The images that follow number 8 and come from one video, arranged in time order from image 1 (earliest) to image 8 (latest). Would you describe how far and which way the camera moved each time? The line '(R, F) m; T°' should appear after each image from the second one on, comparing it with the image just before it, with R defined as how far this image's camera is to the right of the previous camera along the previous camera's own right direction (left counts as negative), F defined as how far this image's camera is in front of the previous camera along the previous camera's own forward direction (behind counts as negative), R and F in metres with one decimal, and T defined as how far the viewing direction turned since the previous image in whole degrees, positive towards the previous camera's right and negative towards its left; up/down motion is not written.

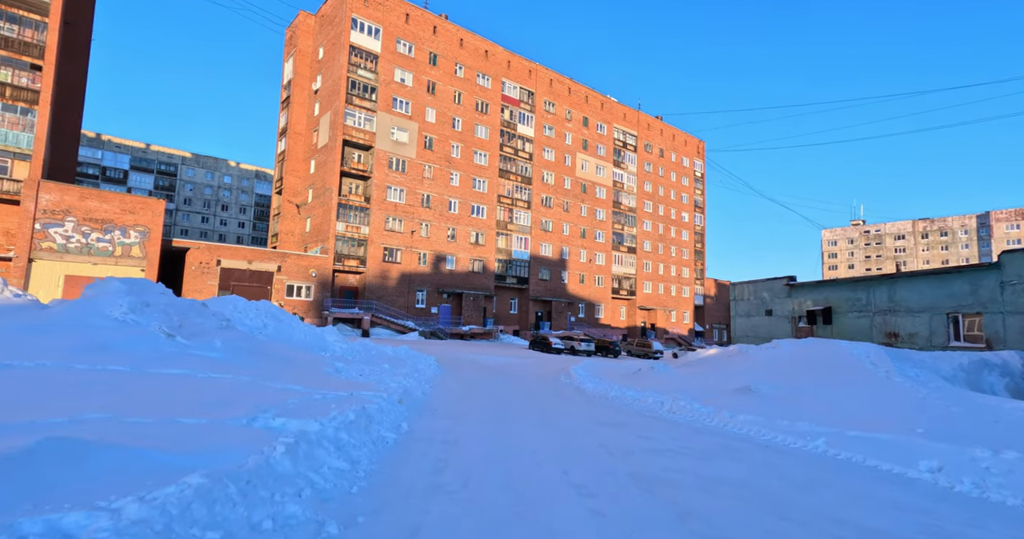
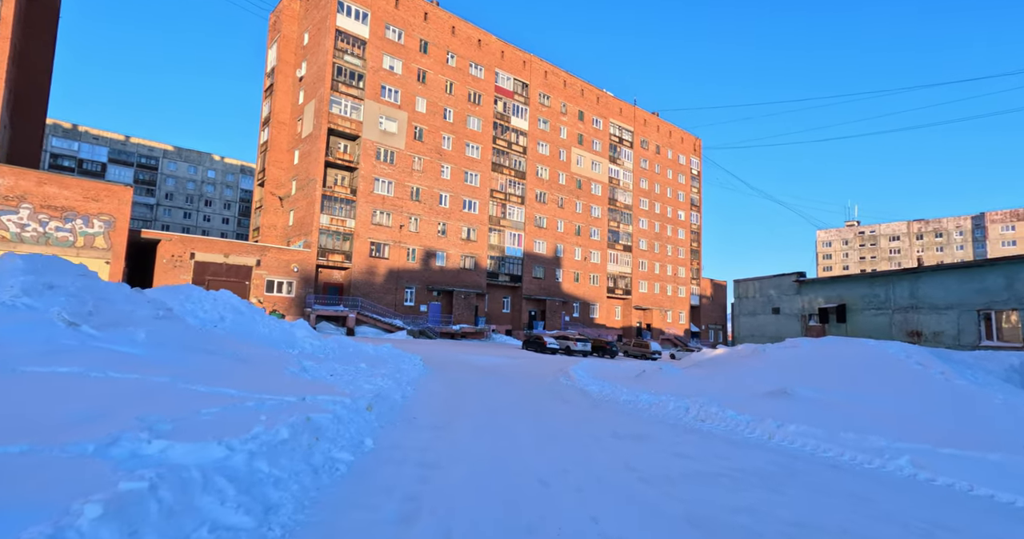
(-0.1, +1.9) m; +1°
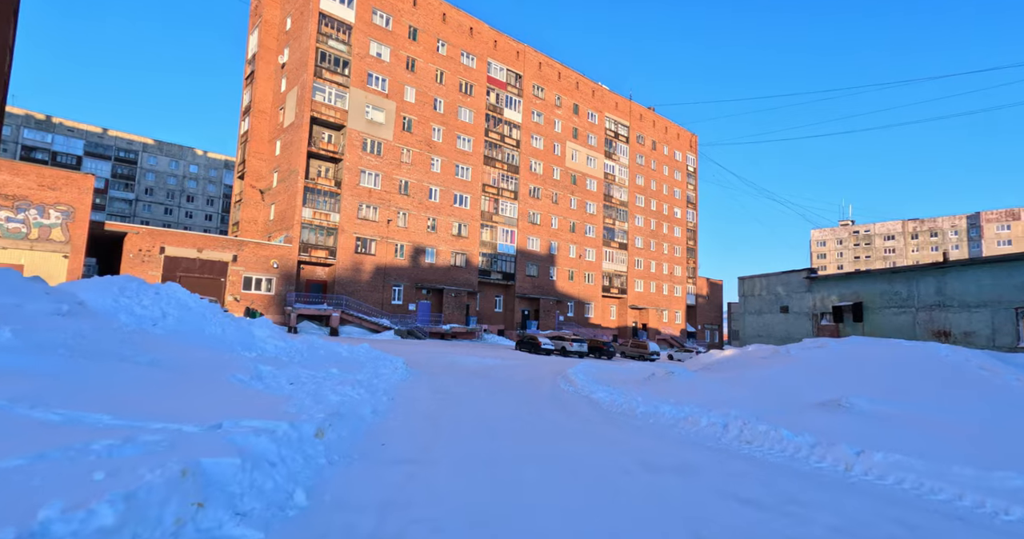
(-0.1, +1.9) m; +1°
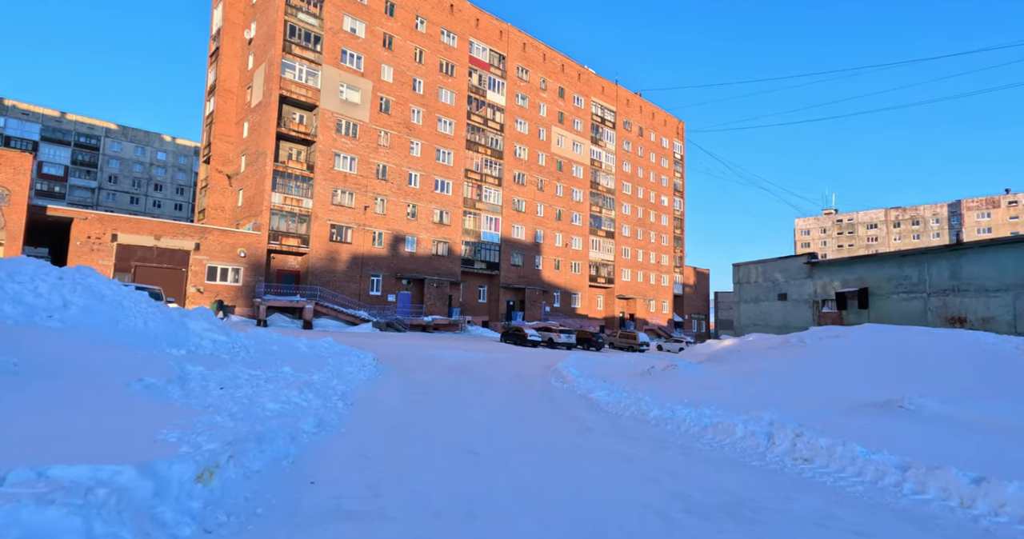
(0.0, +1.9) m; +2°
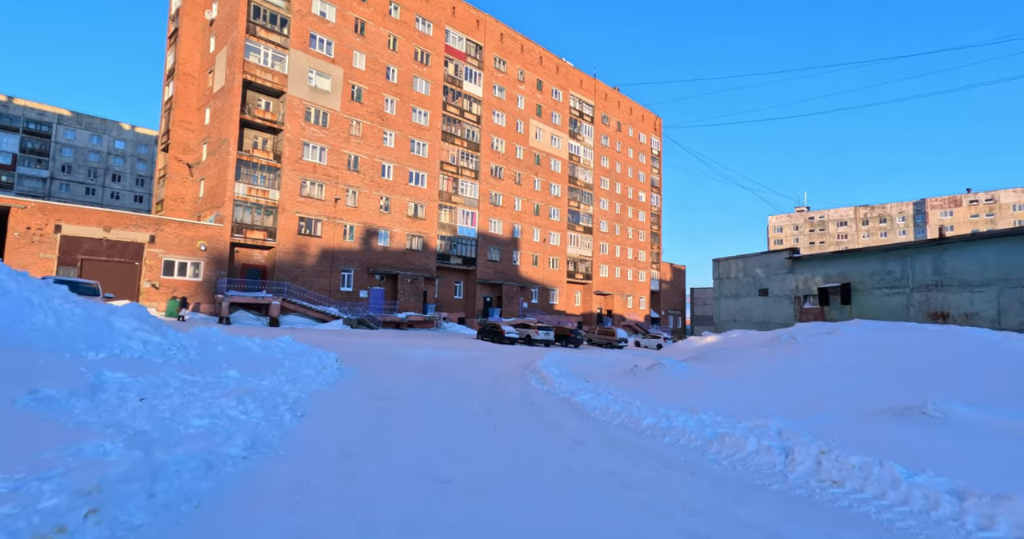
(0.0, +1.0) m; +2°
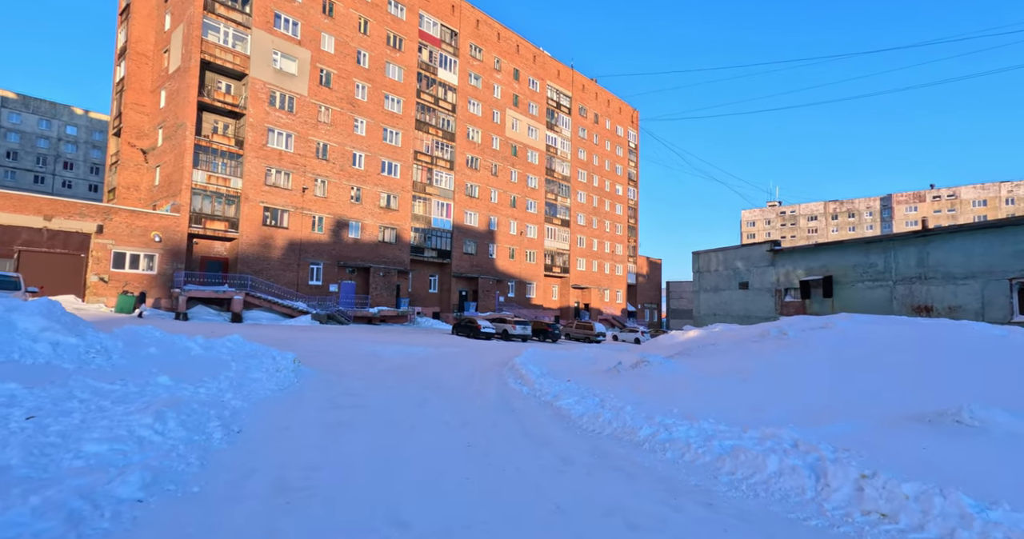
(0.0, +1.1) m; +3°
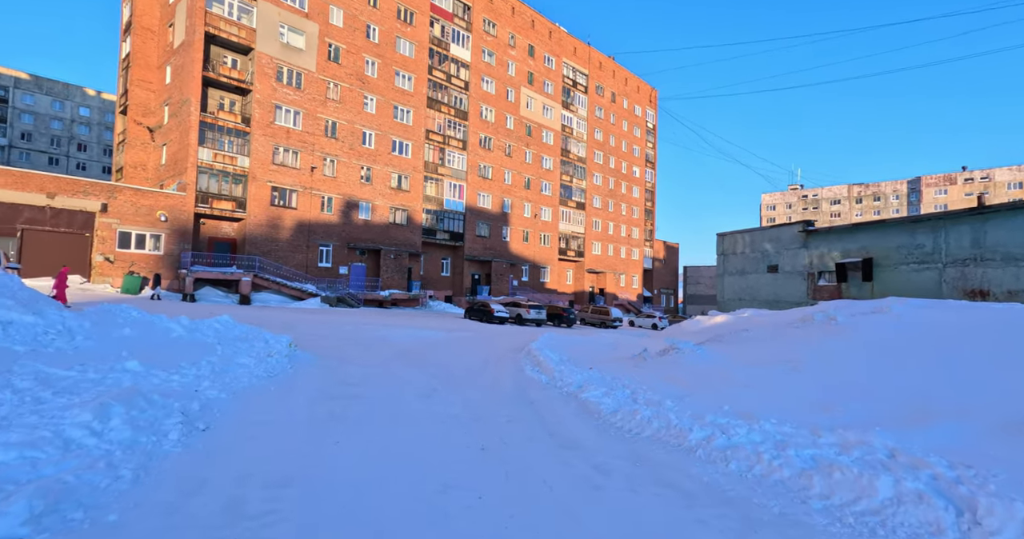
(-0.1, +1.2) m; -1°
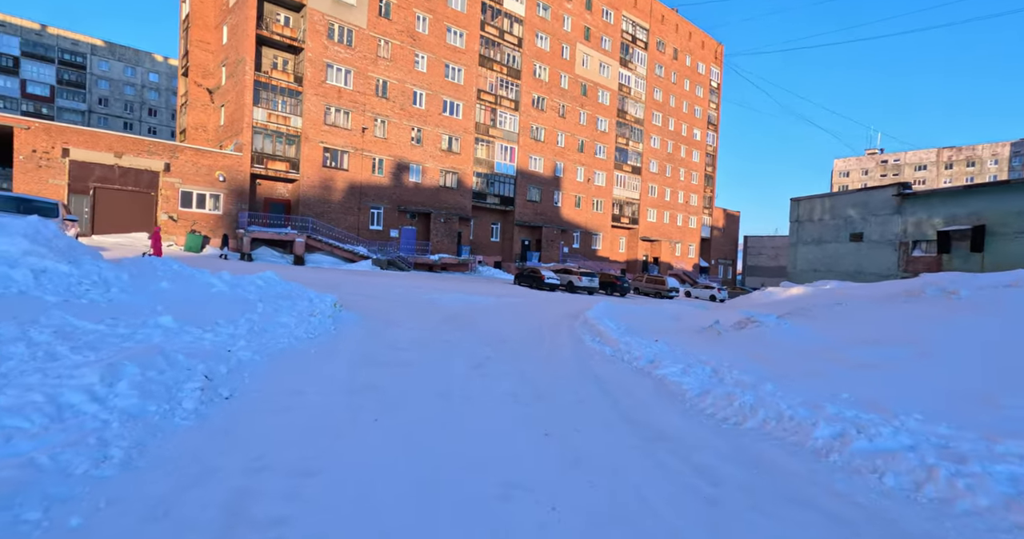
(-0.2, +1.1) m; -5°
